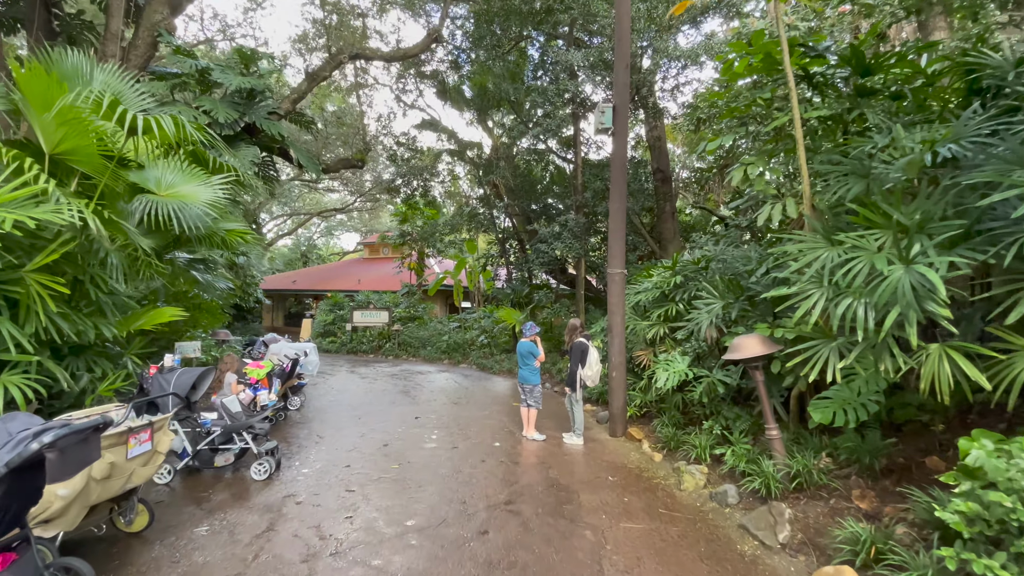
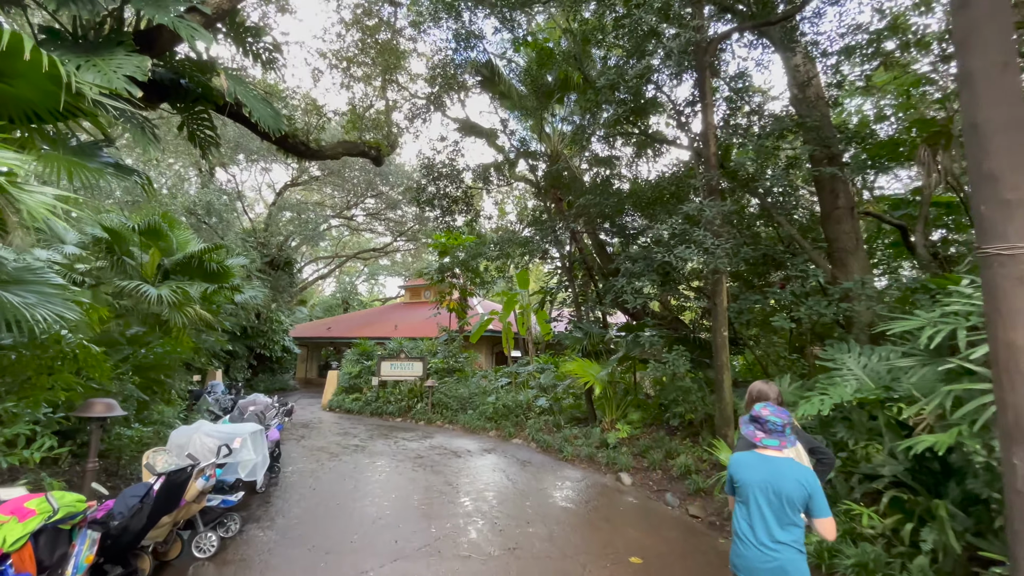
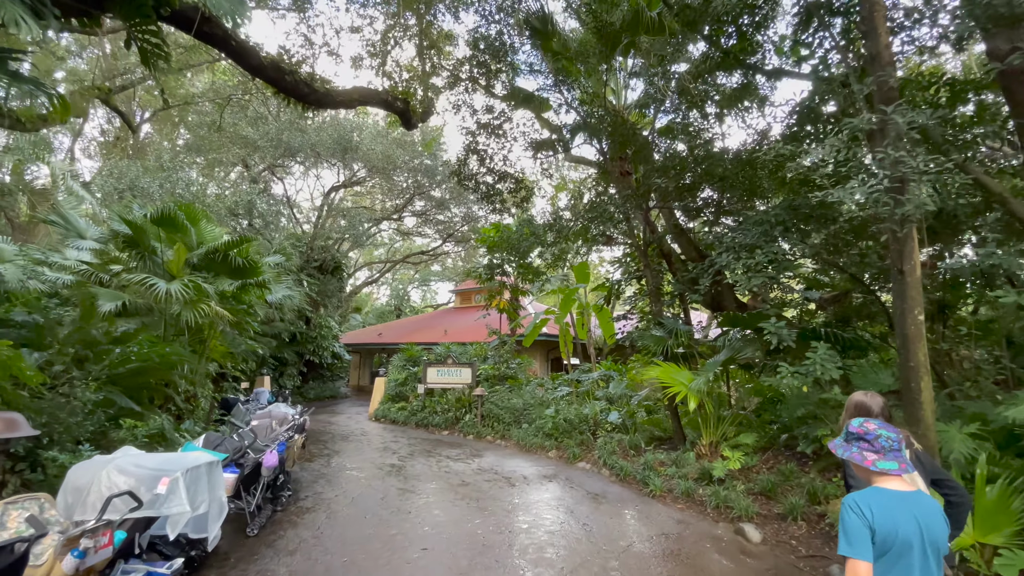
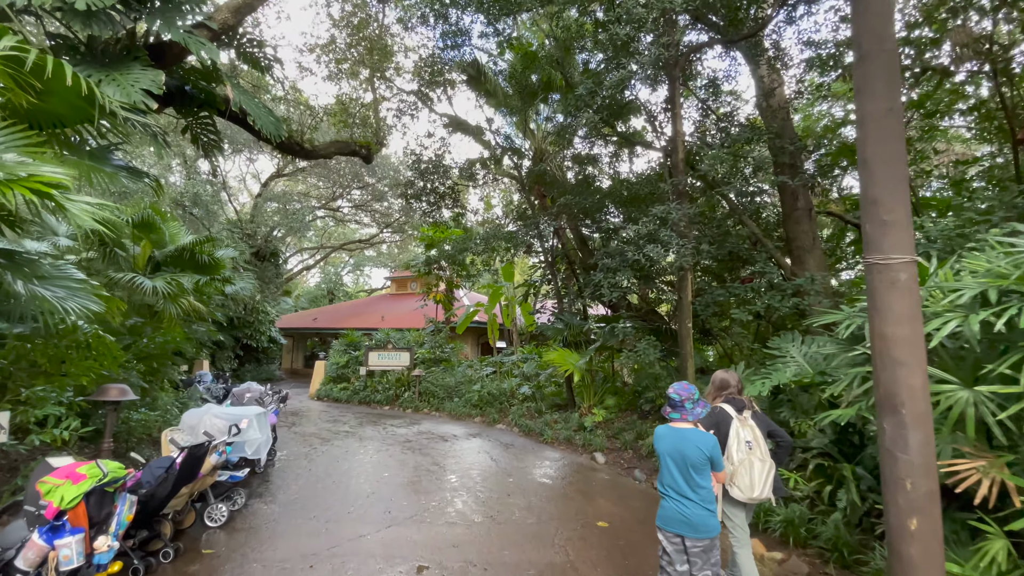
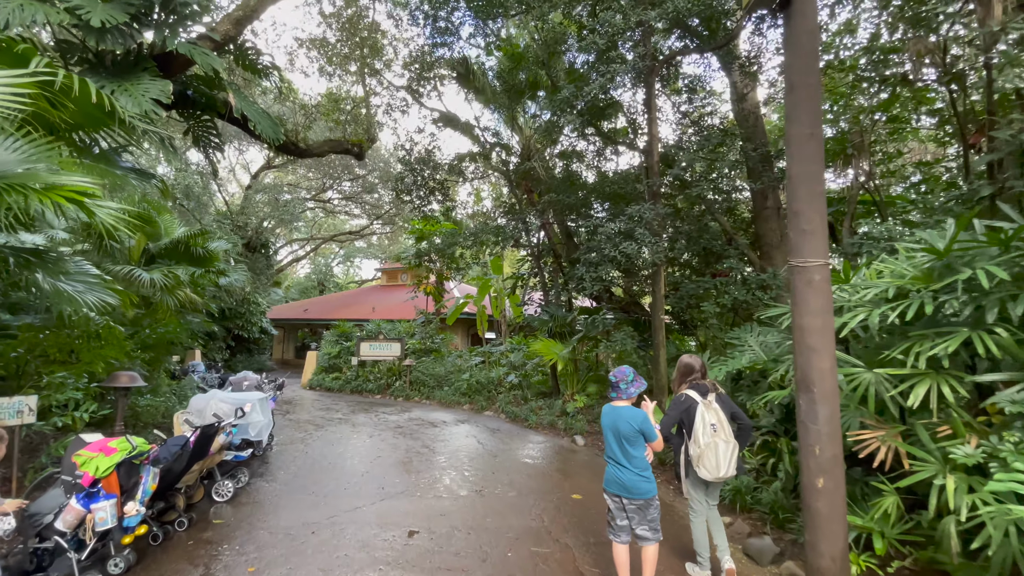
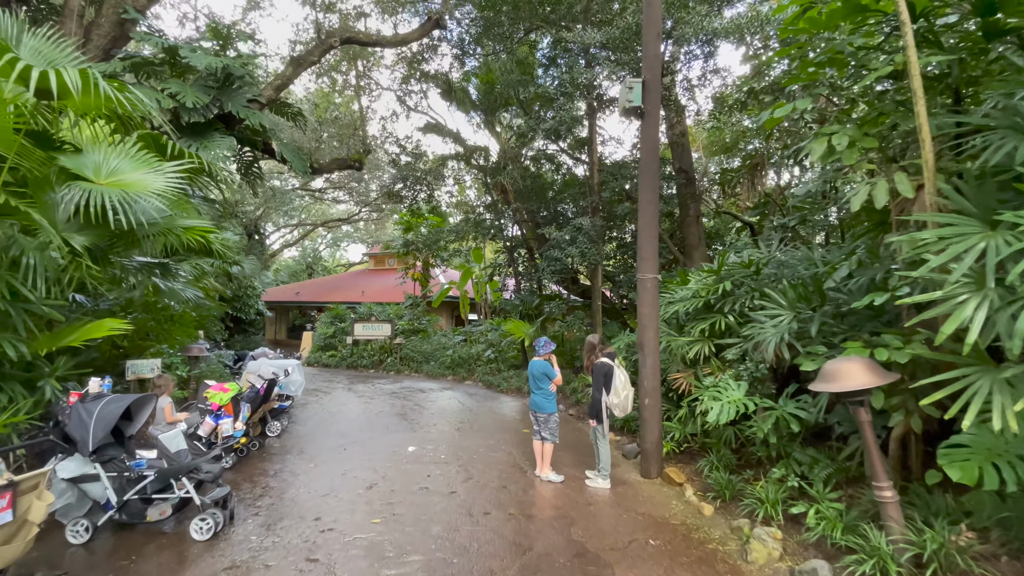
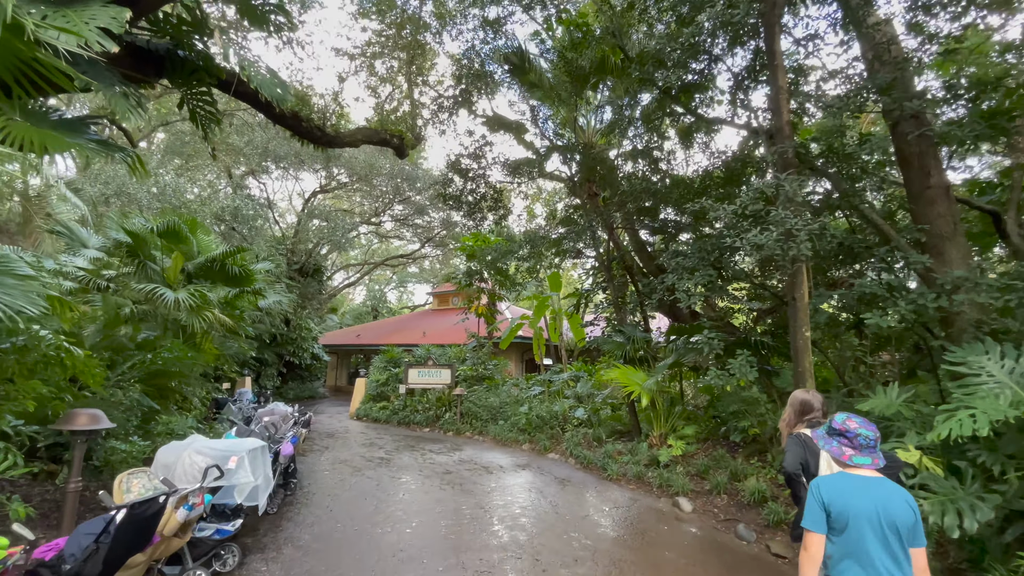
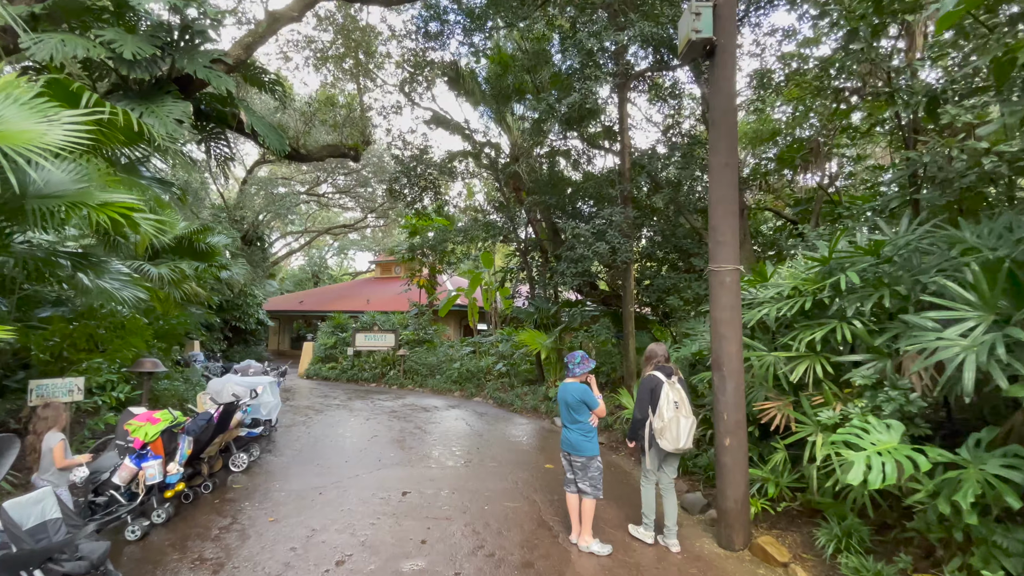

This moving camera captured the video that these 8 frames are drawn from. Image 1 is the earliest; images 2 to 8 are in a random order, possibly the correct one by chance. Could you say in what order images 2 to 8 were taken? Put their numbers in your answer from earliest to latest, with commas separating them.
6, 8, 5, 4, 2, 7, 3
